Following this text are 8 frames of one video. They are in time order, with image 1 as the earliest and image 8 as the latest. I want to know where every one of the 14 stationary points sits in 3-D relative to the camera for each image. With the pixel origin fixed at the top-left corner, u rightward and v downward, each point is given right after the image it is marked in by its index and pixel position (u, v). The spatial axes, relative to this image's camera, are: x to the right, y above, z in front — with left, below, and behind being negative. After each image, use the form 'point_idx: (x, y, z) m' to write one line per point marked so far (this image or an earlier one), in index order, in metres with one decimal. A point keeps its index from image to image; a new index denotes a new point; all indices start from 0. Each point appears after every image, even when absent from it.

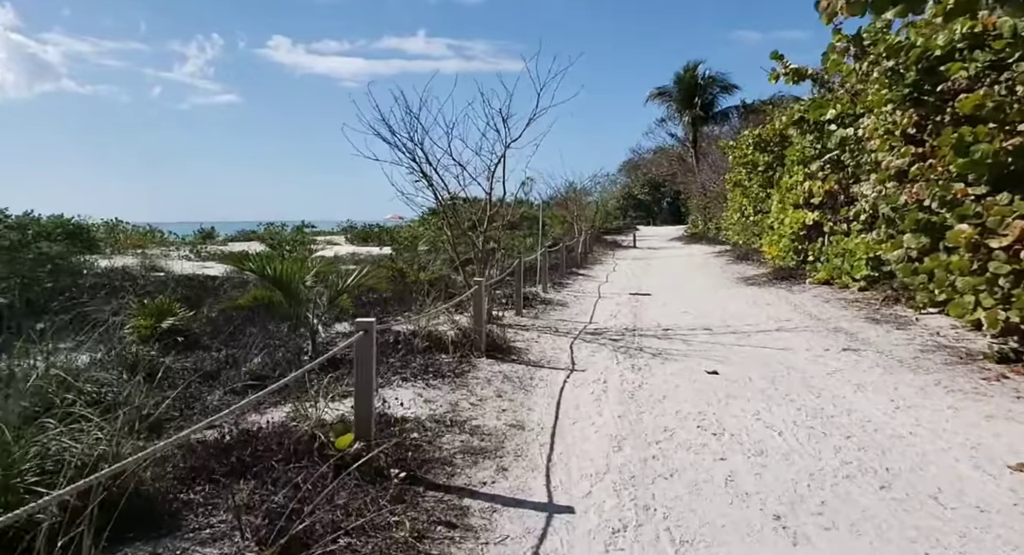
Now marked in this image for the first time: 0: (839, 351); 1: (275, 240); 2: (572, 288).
0: (+3.4, -0.8, +6.6) m
1: (-5.7, +0.9, +15.2) m
2: (+1.3, -0.2, +13.3) m
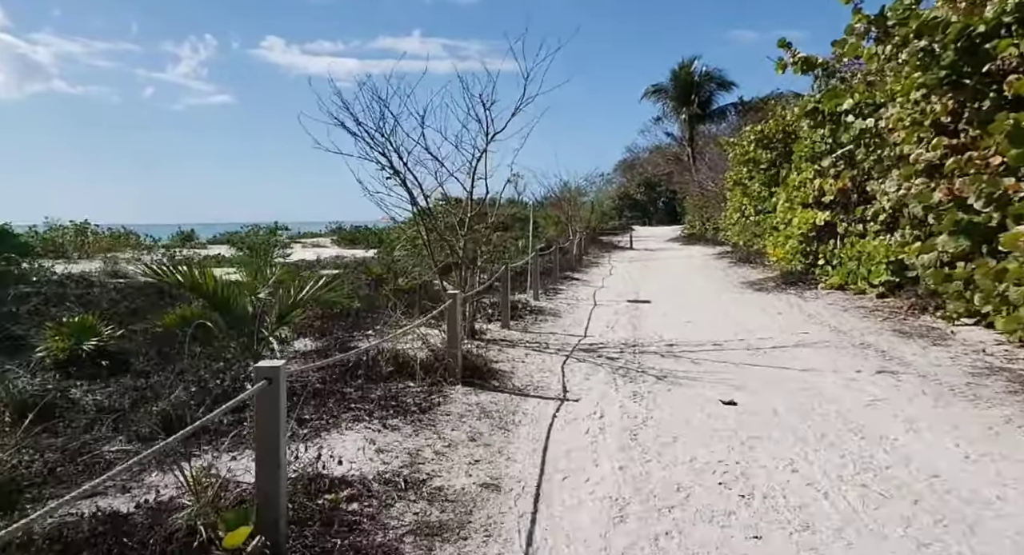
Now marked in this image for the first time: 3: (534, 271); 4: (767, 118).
0: (+3.2, -0.9, +5.7) m
1: (-5.9, +0.8, +14.2) m
2: (+1.0, -0.4, +12.4) m
3: (+0.4, +0.1, +11.5) m
4: (+8.0, +5.0, +20.0) m
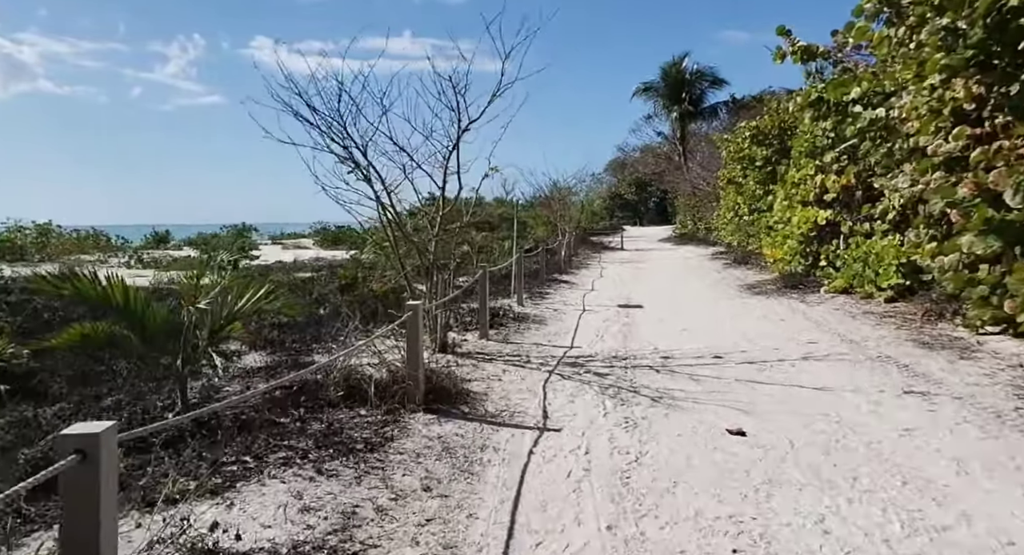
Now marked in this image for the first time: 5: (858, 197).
0: (+3.0, -0.9, +4.9) m
1: (-6.2, +0.7, +13.3) m
2: (+0.7, -0.4, +11.6) m
3: (+0.1, +0.1, +10.8) m
4: (+7.6, +4.9, +19.3) m
5: (+6.0, +1.4, +11.1) m
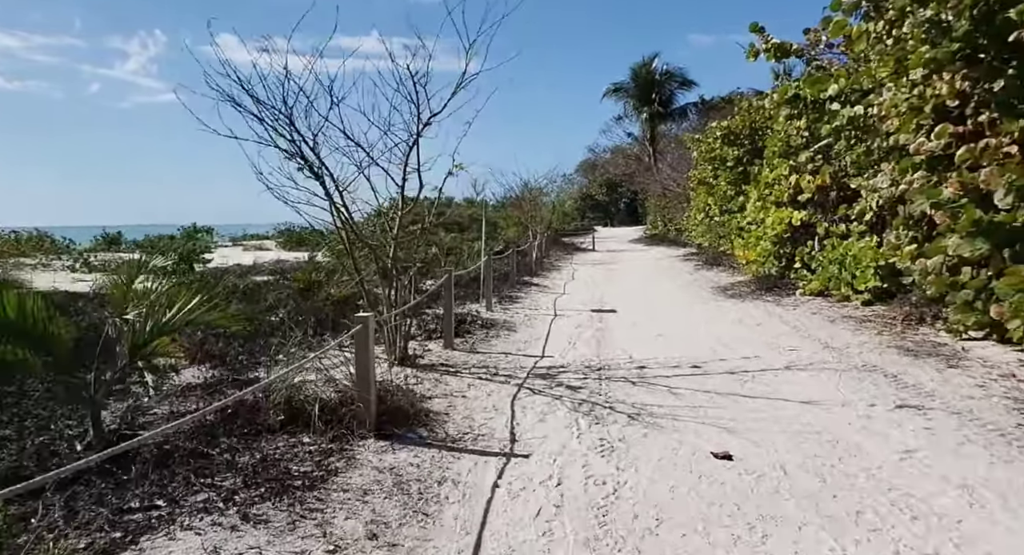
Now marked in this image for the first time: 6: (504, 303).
0: (+2.8, -0.9, +4.6) m
1: (-6.9, +0.6, +12.6) m
2: (+0.2, -0.5, +11.2) m
3: (-0.4, 0.0, +10.3) m
4: (+6.6, +4.9, +19.1) m
5: (+5.4, +1.4, +10.8) m
6: (-0.1, -0.4, +11.3) m
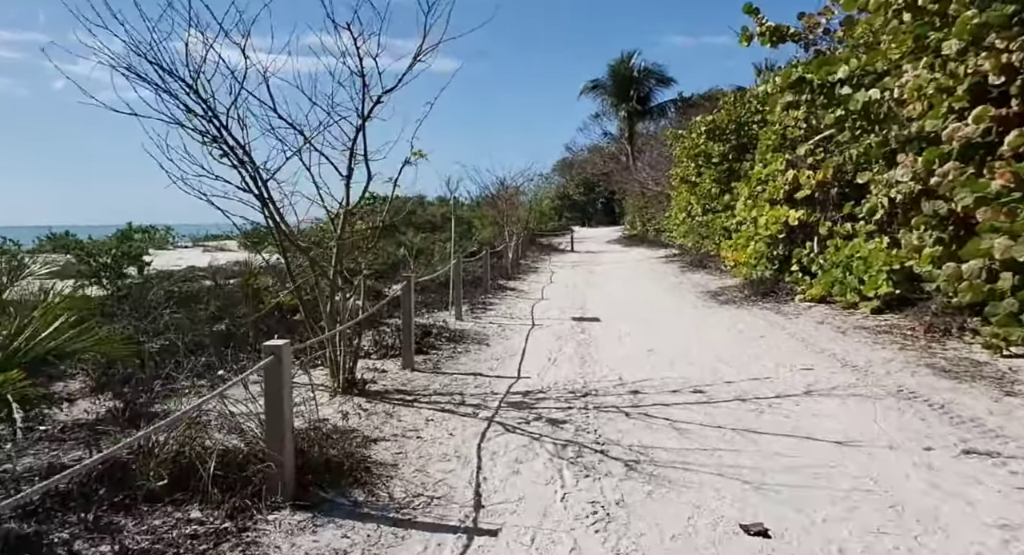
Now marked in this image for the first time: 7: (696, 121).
0: (+2.6, -1.0, +3.7) m
1: (-7.4, +0.5, +11.3) m
2: (-0.2, -0.5, +10.1) m
3: (-0.8, -0.1, +9.2) m
4: (+5.9, +4.8, +18.3) m
5: (+5.0, +1.3, +10.0) m
6: (-0.6, -0.5, +10.2) m
7: (+5.5, +4.7, +19.0) m
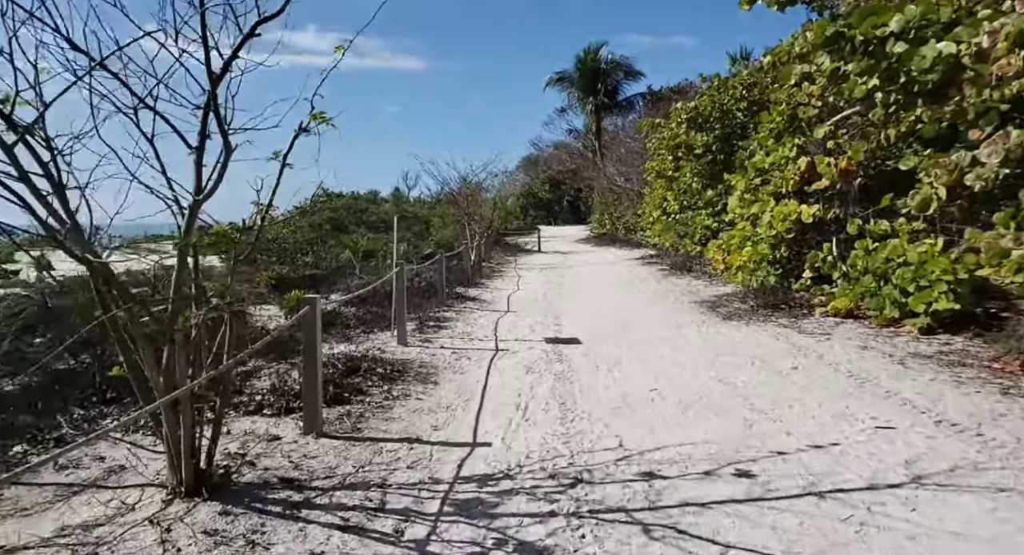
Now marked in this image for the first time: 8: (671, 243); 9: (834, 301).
0: (+2.4, -1.1, +1.9) m
1: (-7.9, +0.3, +9.0) m
2: (-0.8, -0.7, +8.2) m
3: (-1.3, -0.2, +7.3) m
4: (+4.9, +4.7, +16.7) m
5: (+4.5, +1.2, +8.3) m
6: (-1.1, -0.7, +8.3) m
7: (+4.4, +4.6, +17.4) m
8: (+4.7, +1.0, +19.0) m
9: (+3.9, -0.3, +7.8) m
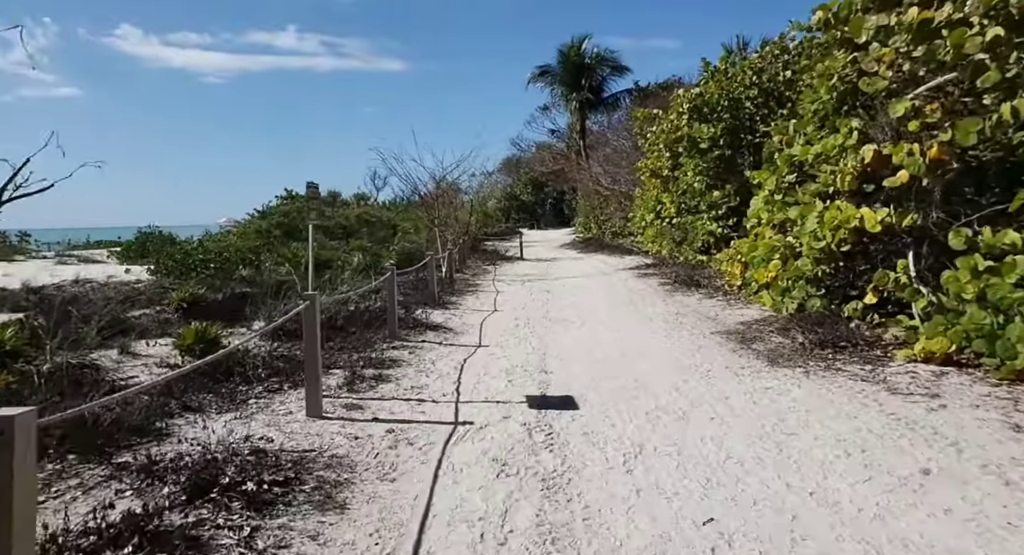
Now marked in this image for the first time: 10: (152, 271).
0: (+2.3, -1.4, -0.3) m
1: (-8.3, 0.0, +6.5) m
2: (-1.1, -1.0, +5.9) m
3: (-1.6, -0.5, +4.9) m
4: (+4.3, +4.4, +14.6) m
5: (+4.2, +0.9, +6.2) m
6: (-1.4, -1.0, +6.0) m
7: (+3.9, +4.3, +15.2) m
8: (+4.1, +0.7, +16.8) m
9: (+3.6, -0.5, +5.6) m
10: (-8.6, +0.1, +15.3) m
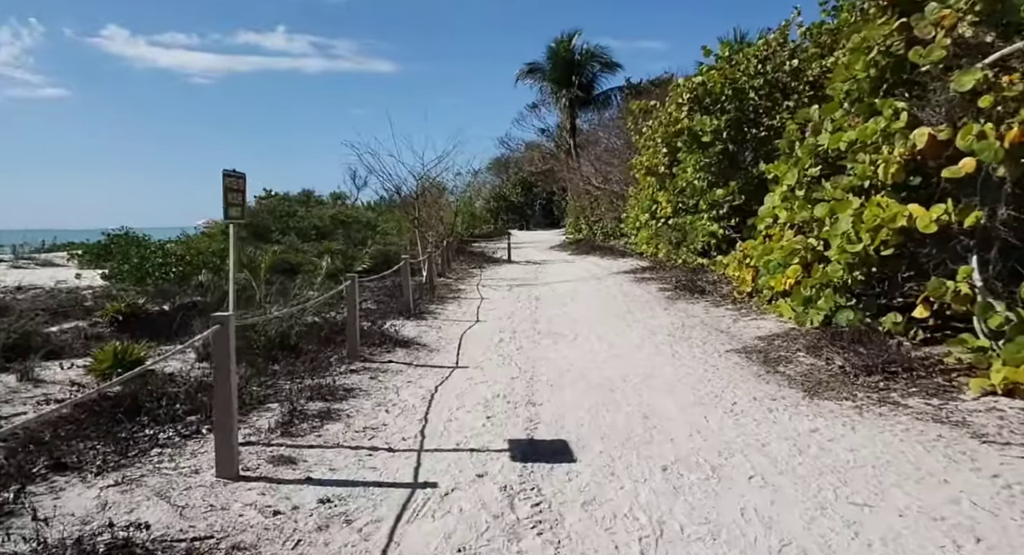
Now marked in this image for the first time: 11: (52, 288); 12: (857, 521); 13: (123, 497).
0: (+2.2, -1.5, -1.5) m
1: (-8.4, -0.1, +5.1) m
2: (-1.2, -1.1, +4.7) m
3: (-1.7, -0.6, +3.7) m
4: (+4.0, +4.3, +13.5) m
5: (+4.0, +0.8, +5.1) m
6: (-1.6, -1.1, +4.8) m
7: (+3.6, +4.2, +14.1) m
8: (+3.8, +0.6, +15.7) m
9: (+3.5, -0.6, +4.5) m
10: (-8.9, 0.0, +14.0) m
11: (-9.8, -0.2, +13.6) m
12: (+1.7, -1.1, +3.1) m
13: (-2.1, -1.1, +3.4) m
